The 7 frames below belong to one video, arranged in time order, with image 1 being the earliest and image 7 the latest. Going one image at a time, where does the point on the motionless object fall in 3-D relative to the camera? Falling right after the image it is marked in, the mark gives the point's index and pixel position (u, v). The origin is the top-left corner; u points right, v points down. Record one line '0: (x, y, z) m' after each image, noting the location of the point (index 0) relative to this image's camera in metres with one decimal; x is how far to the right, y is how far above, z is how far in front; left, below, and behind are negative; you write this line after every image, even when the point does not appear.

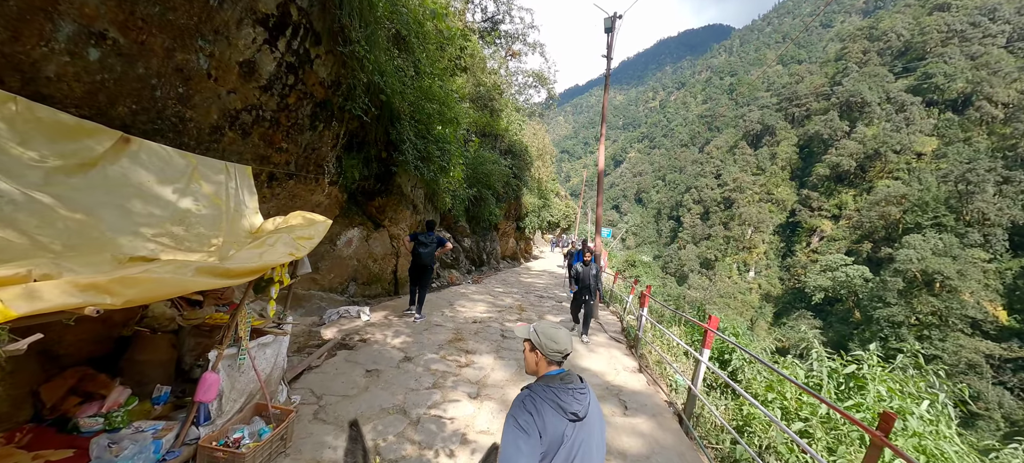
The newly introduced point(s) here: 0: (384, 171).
0: (-2.2, +1.0, +6.4) m
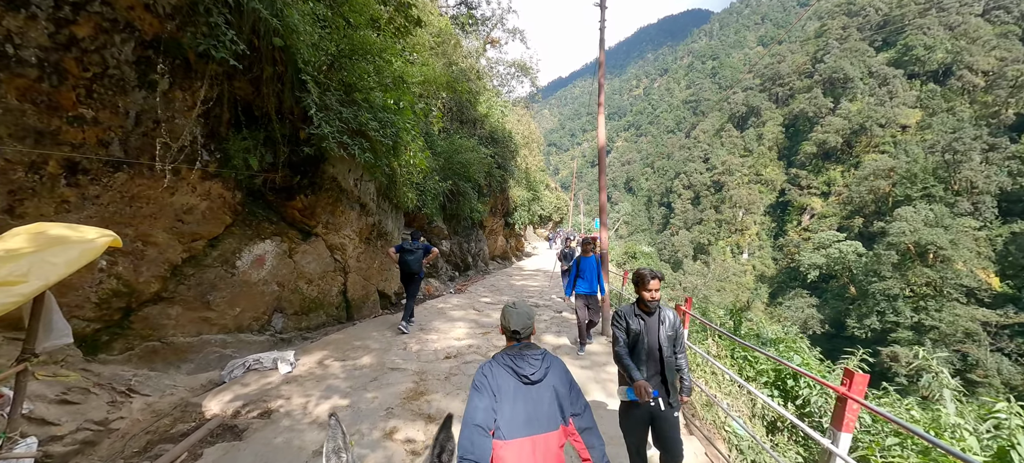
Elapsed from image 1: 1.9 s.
0: (-2.5, +0.9, +4.6) m
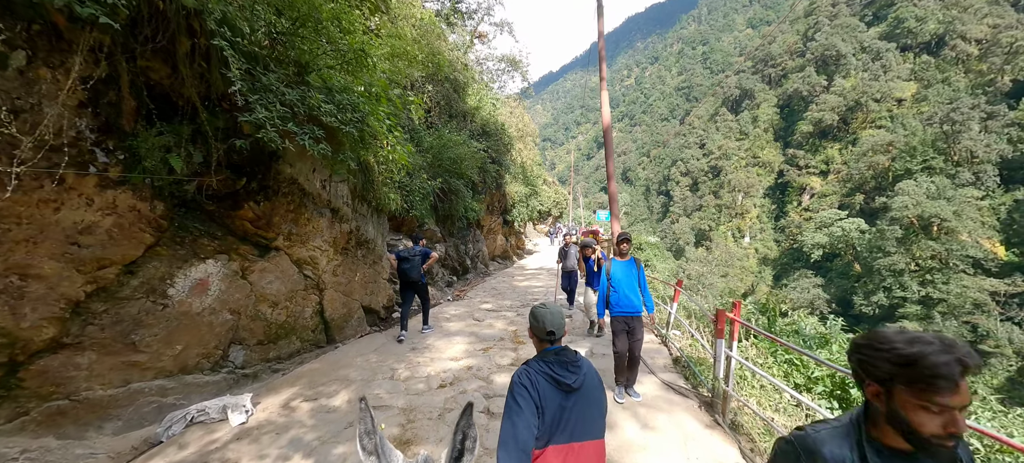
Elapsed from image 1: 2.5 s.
0: (-2.6, +0.8, +3.8) m
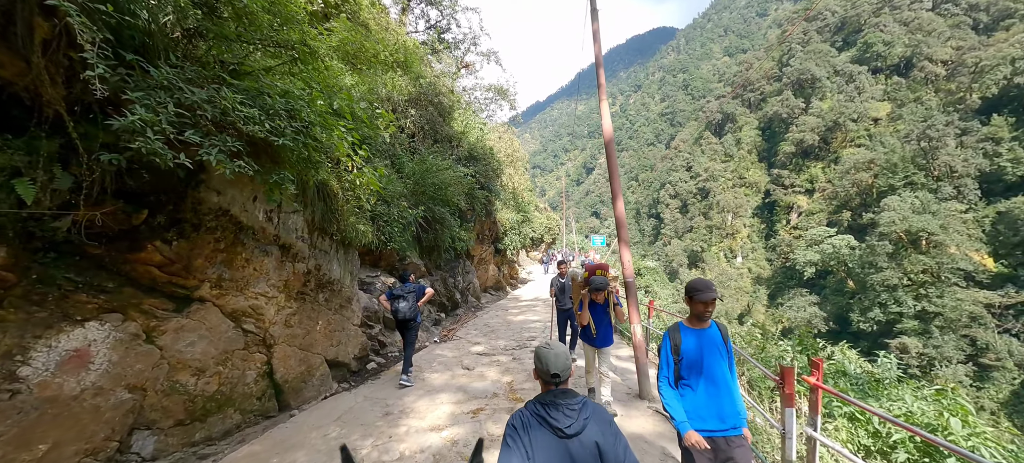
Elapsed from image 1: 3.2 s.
0: (-2.7, +0.4, +2.9) m
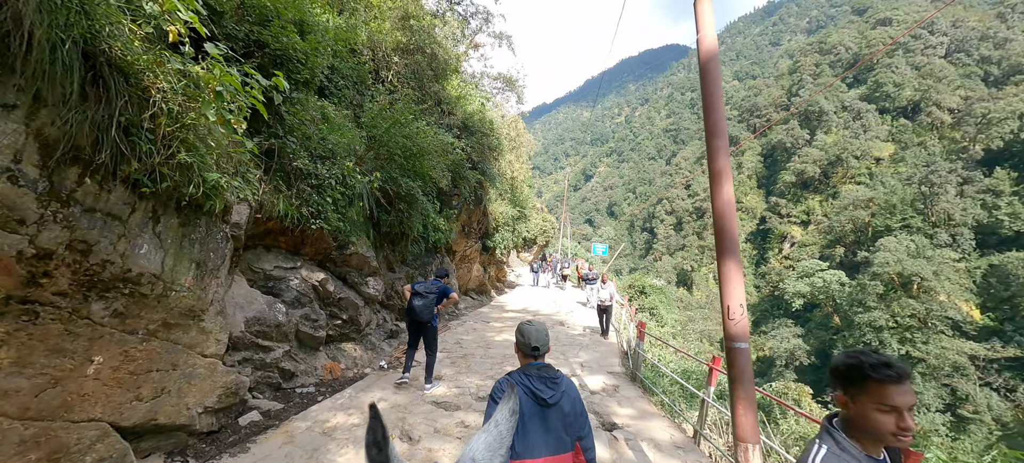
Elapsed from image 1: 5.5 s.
0: (-2.6, +0.8, +0.5) m
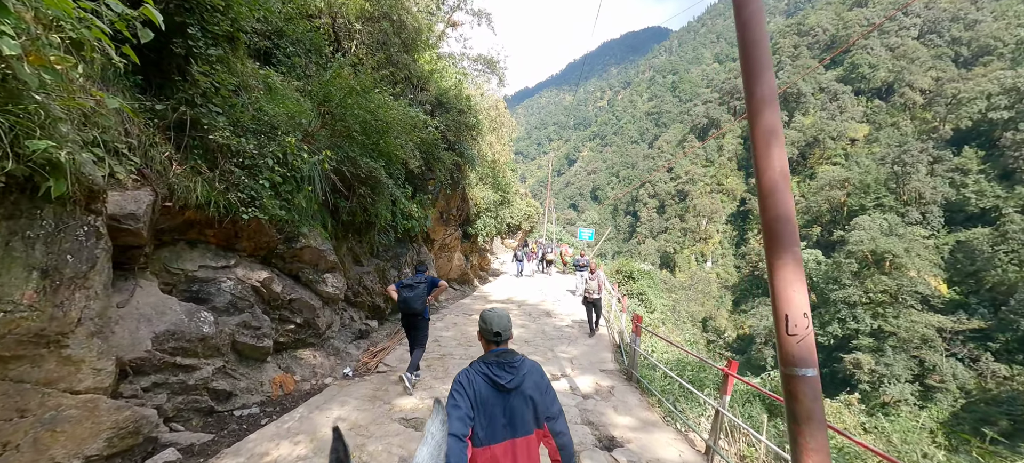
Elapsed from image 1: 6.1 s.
0: (-2.7, +0.7, -0.3) m
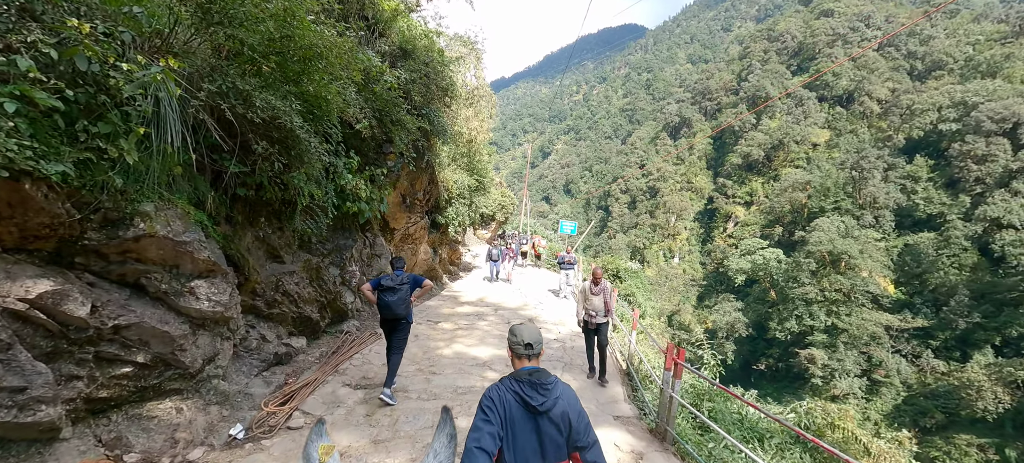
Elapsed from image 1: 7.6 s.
0: (-2.4, +0.7, -2.2) m
